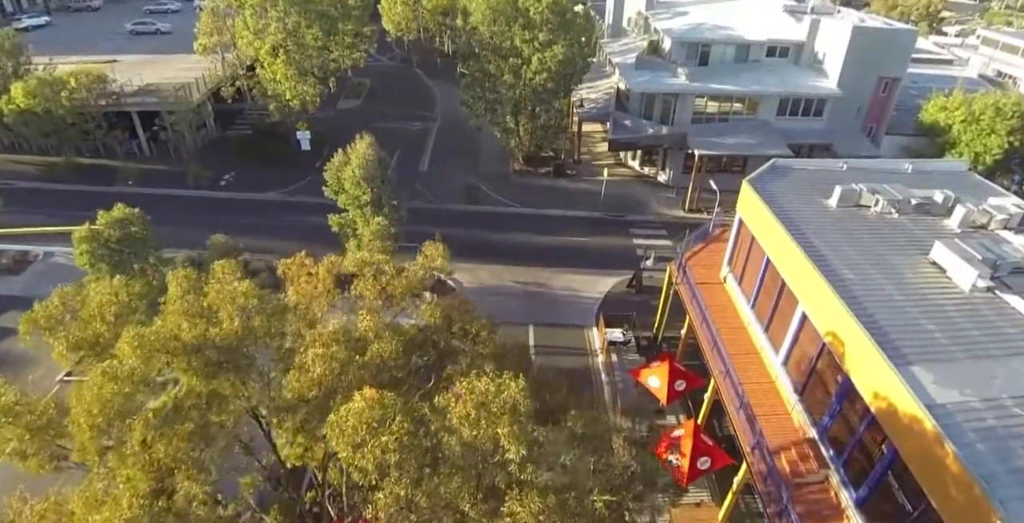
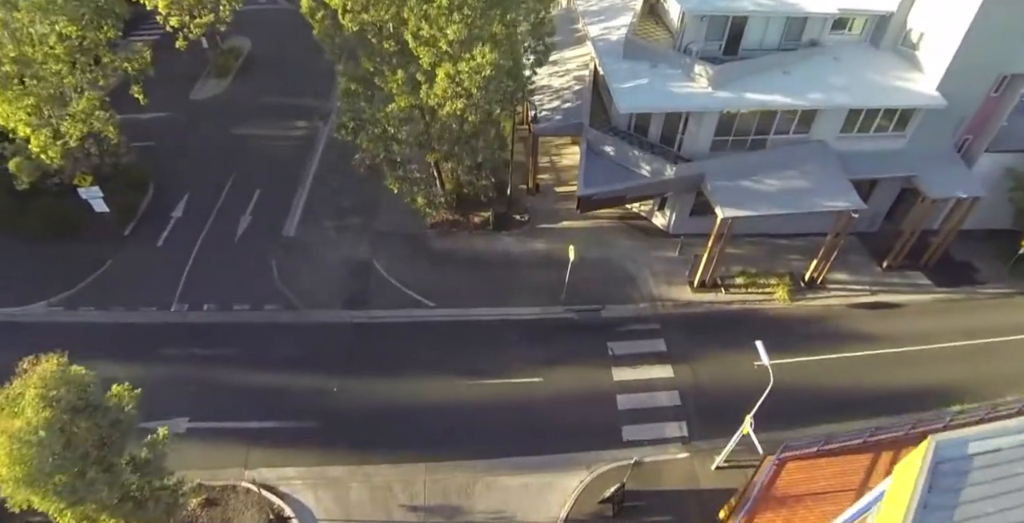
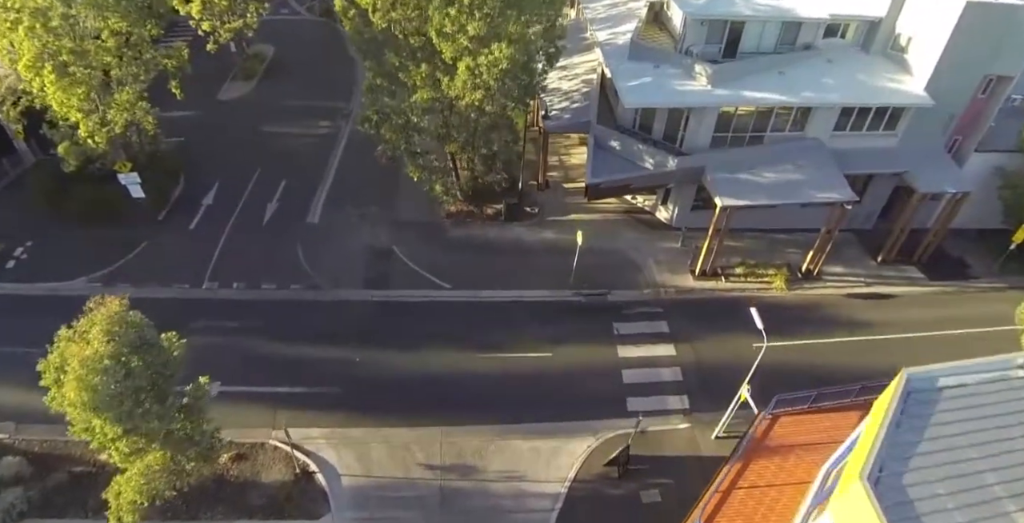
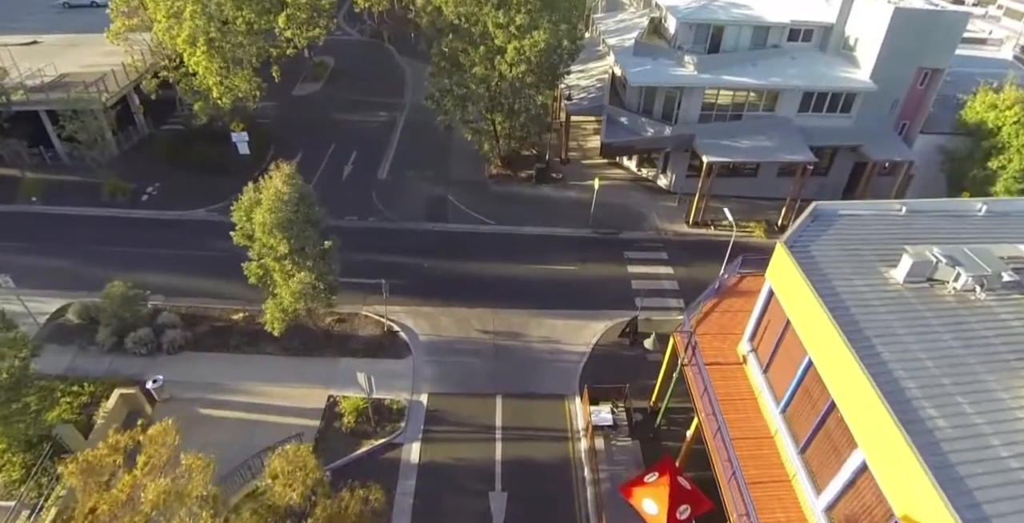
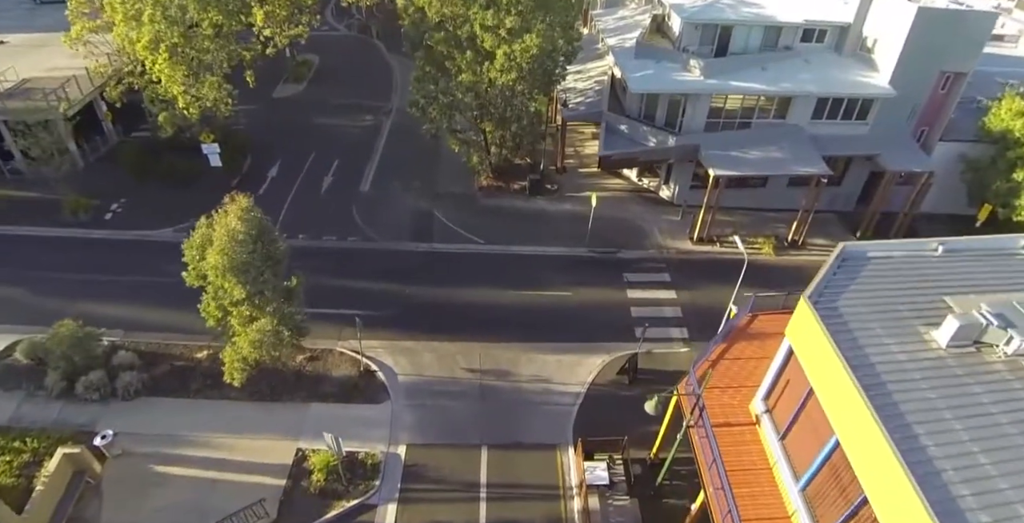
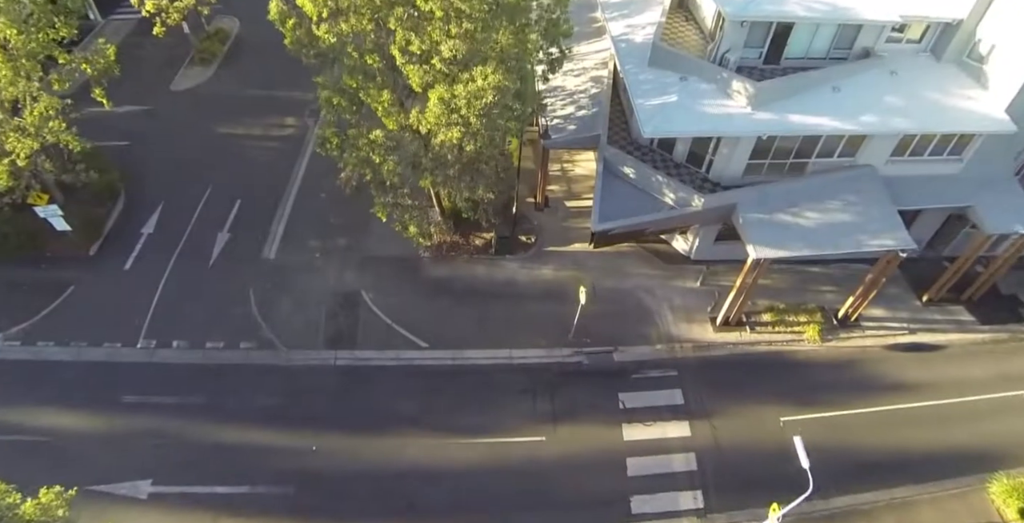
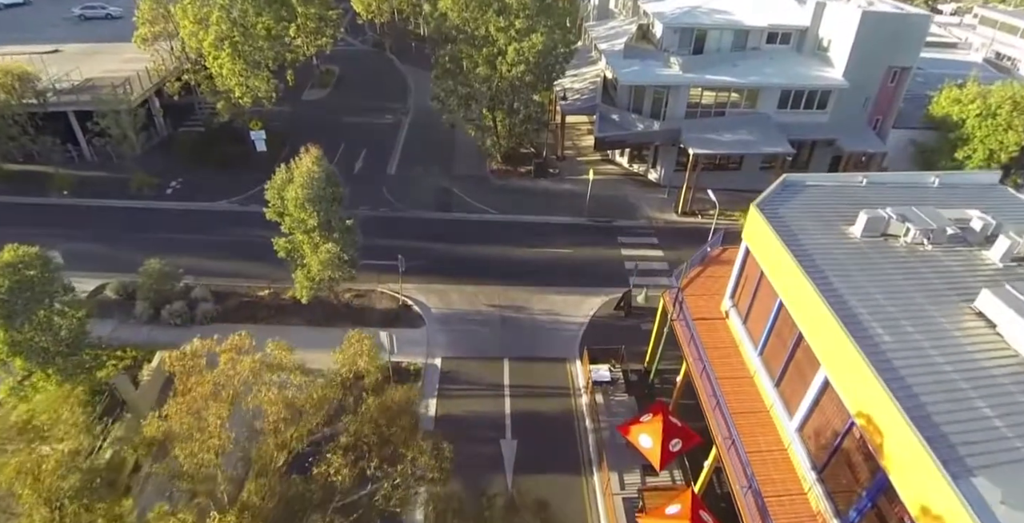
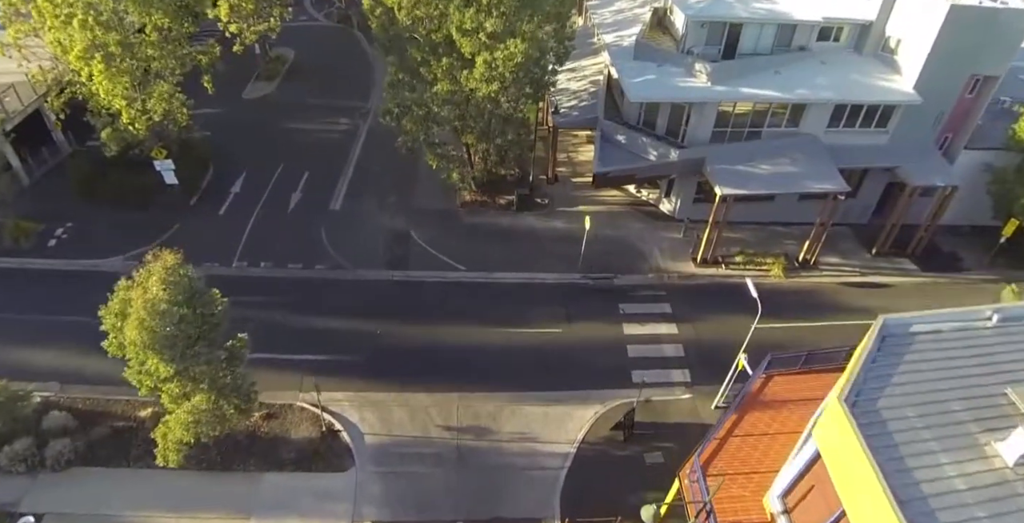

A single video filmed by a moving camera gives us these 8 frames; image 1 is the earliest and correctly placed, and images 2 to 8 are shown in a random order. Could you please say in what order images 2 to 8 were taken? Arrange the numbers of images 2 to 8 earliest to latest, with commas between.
7, 4, 5, 8, 3, 2, 6
